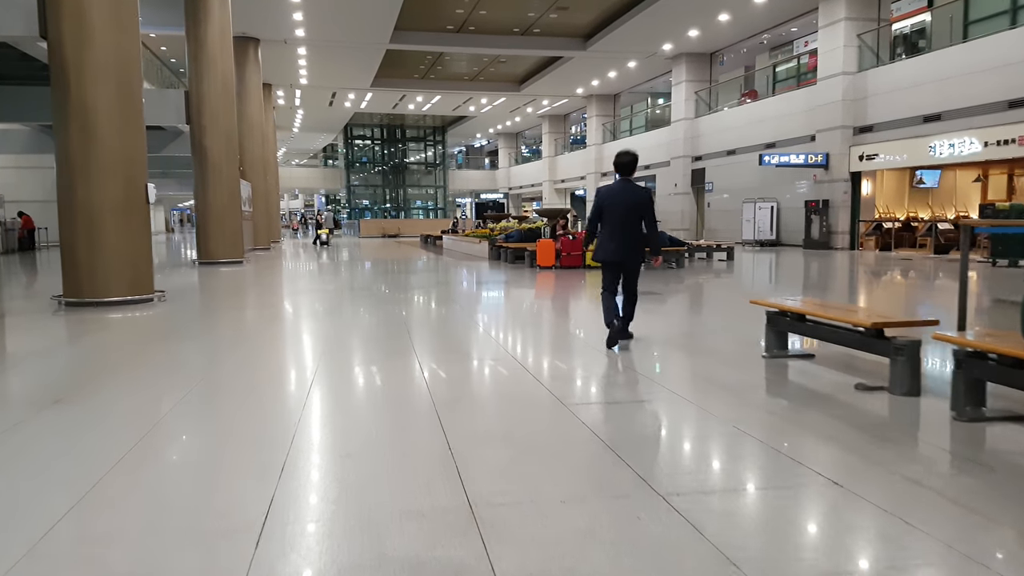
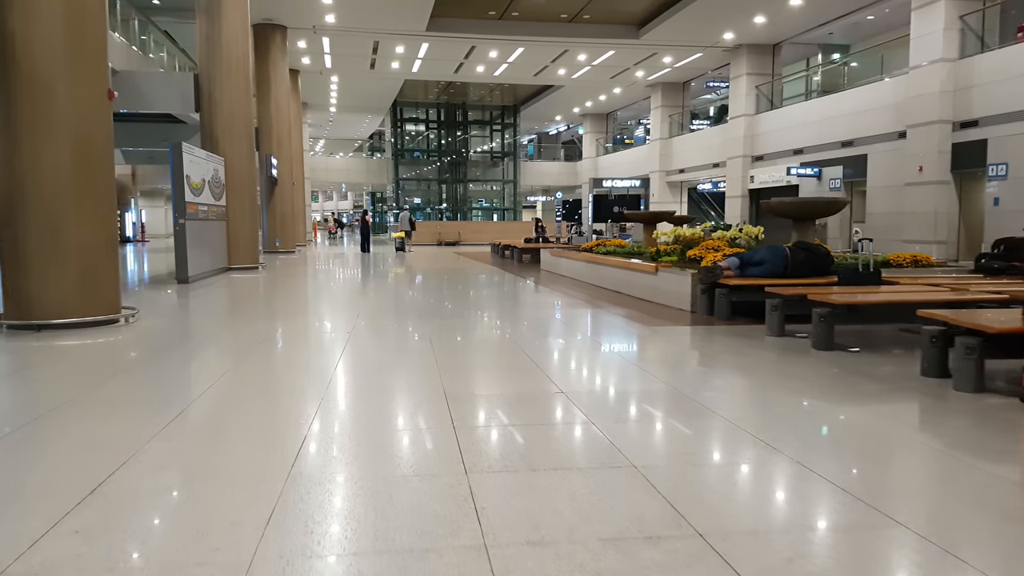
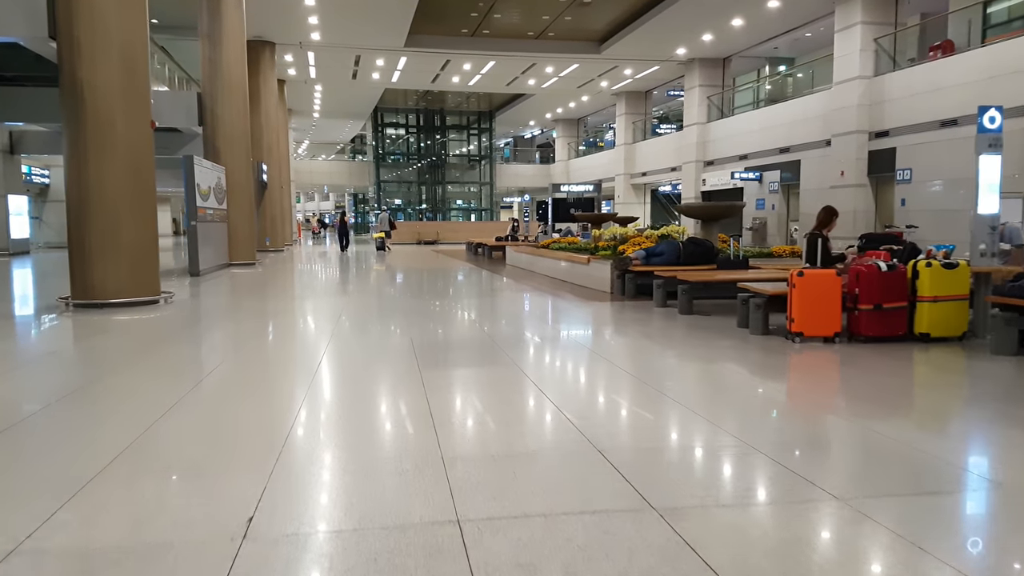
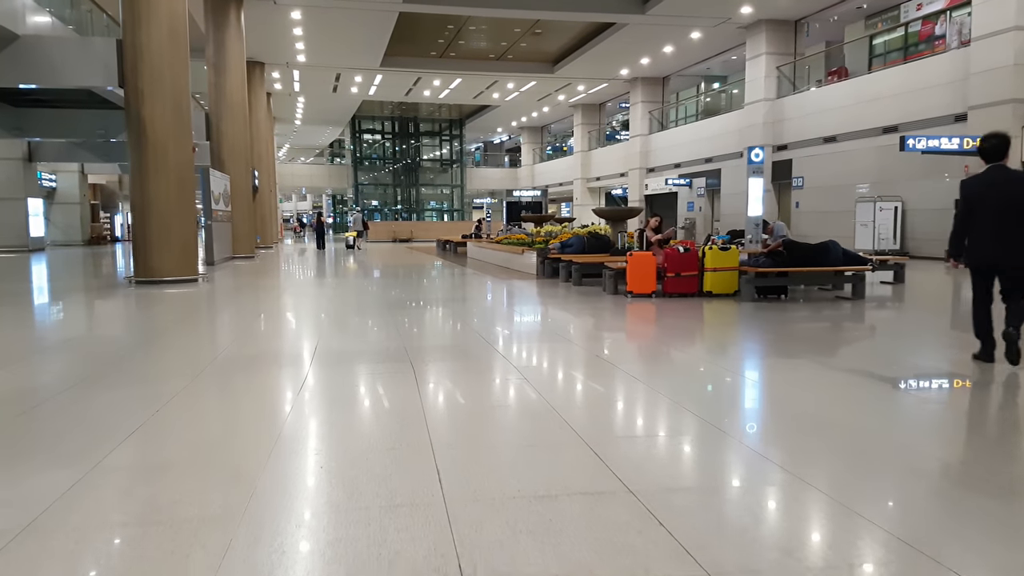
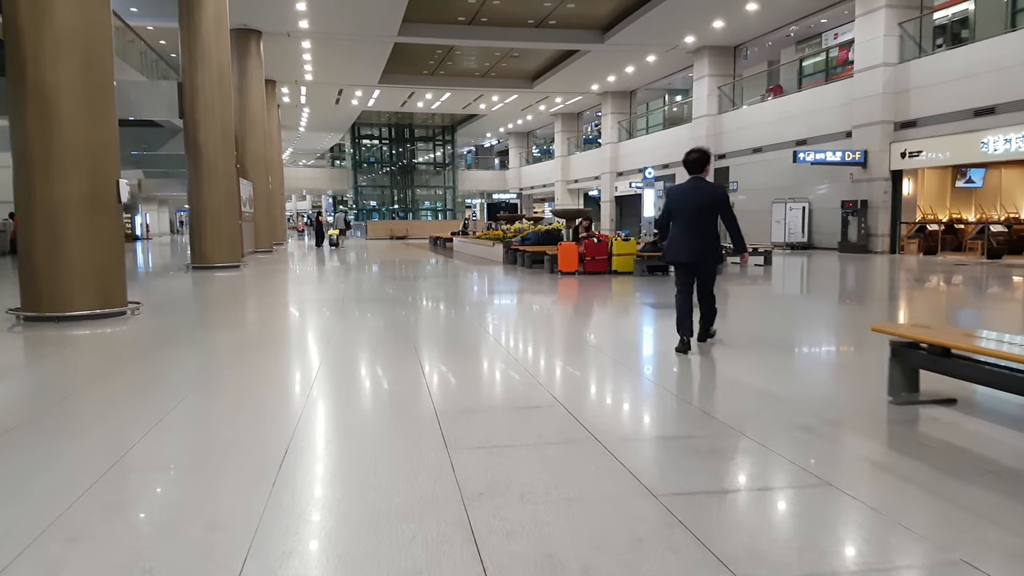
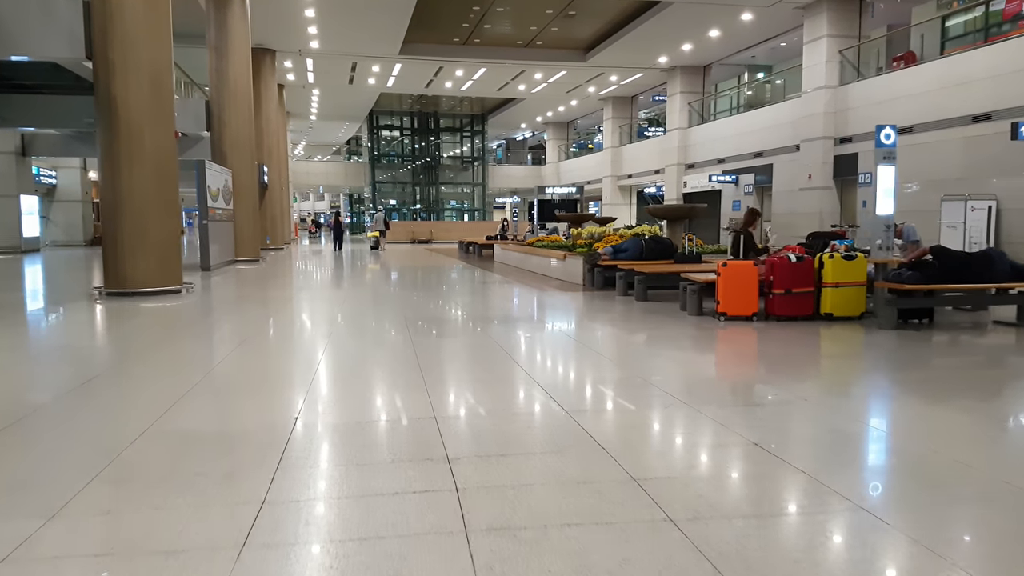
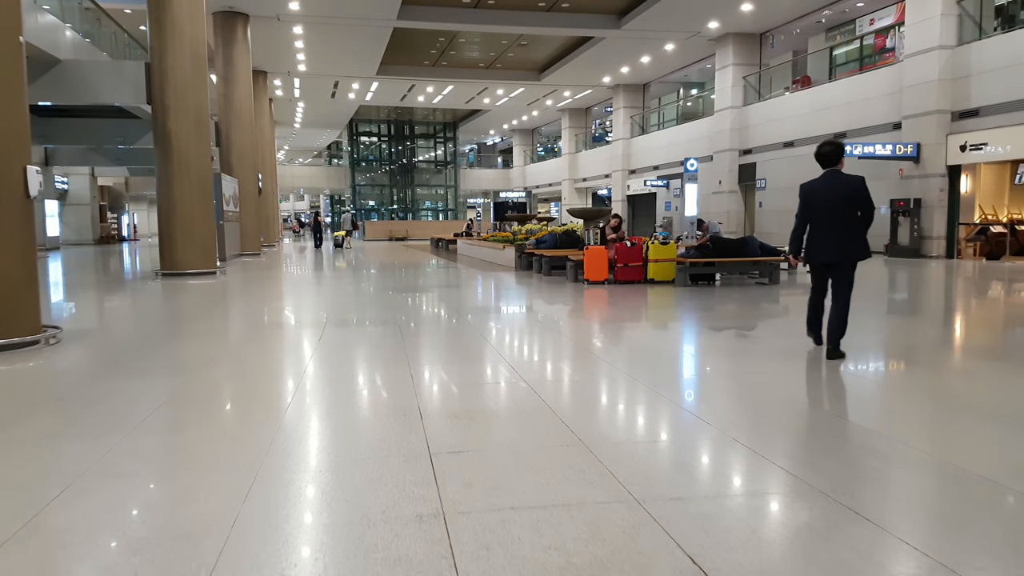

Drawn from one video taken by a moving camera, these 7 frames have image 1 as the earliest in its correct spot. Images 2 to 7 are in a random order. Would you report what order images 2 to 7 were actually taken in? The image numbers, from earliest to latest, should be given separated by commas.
5, 7, 4, 6, 3, 2
